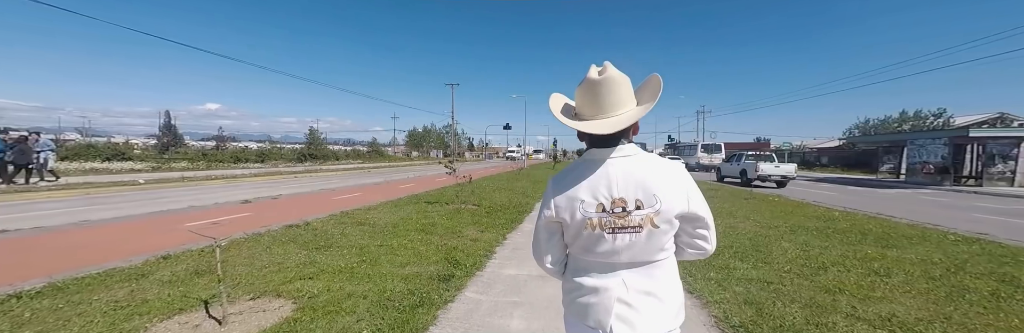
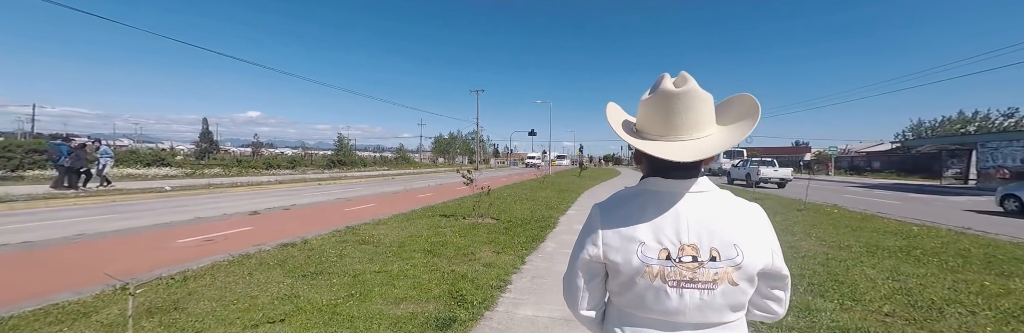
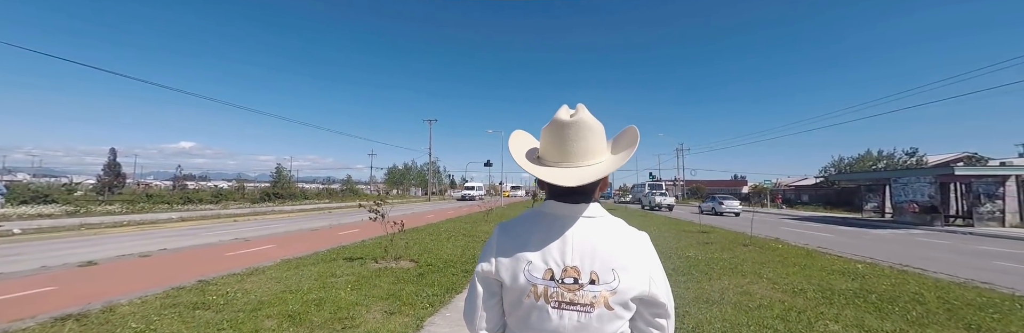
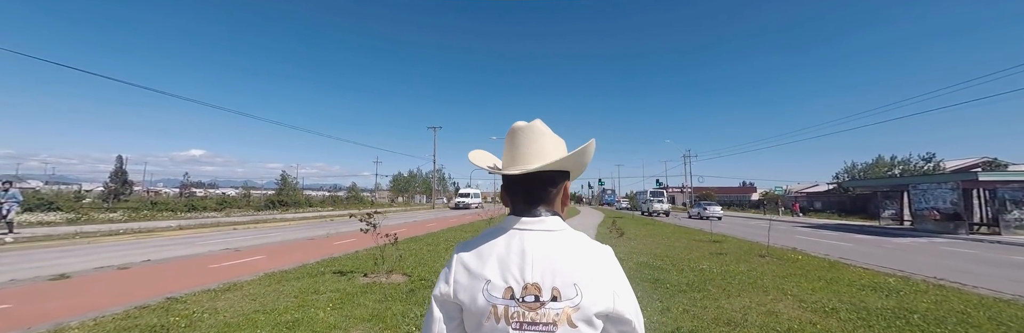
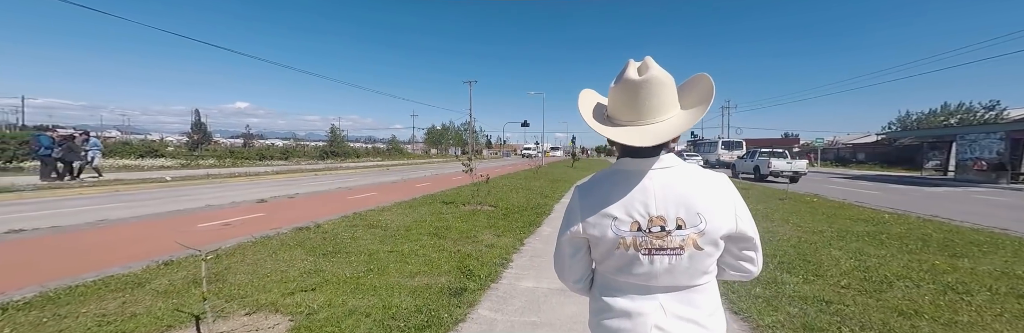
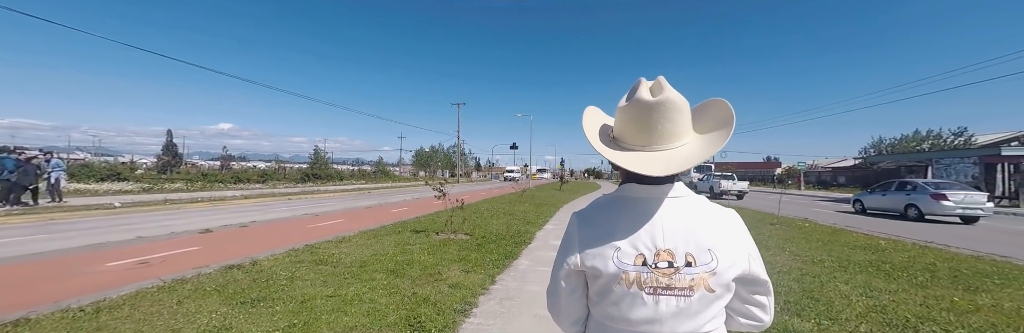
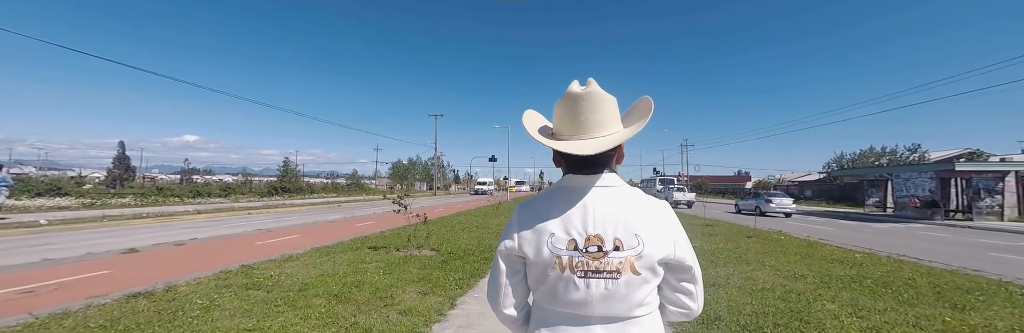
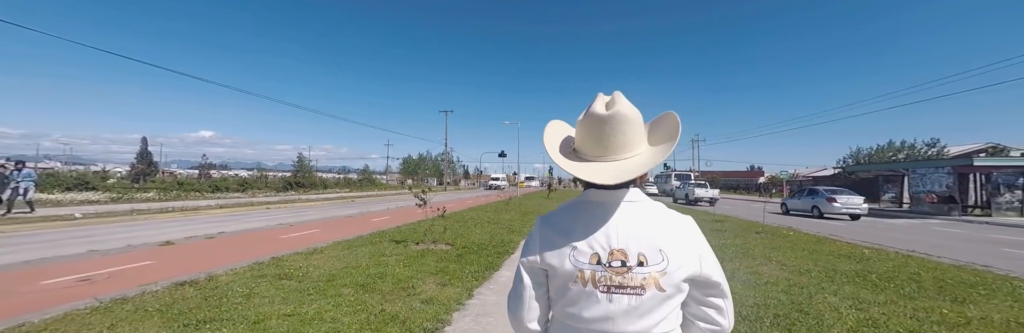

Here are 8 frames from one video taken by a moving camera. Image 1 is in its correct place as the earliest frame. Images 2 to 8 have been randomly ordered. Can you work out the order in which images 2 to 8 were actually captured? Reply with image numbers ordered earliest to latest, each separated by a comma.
5, 2, 6, 8, 7, 3, 4
